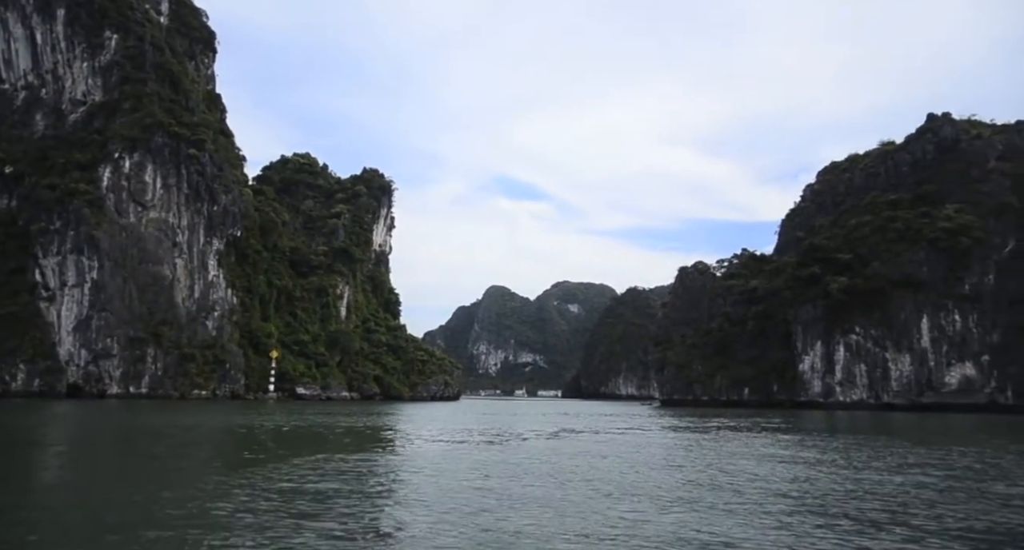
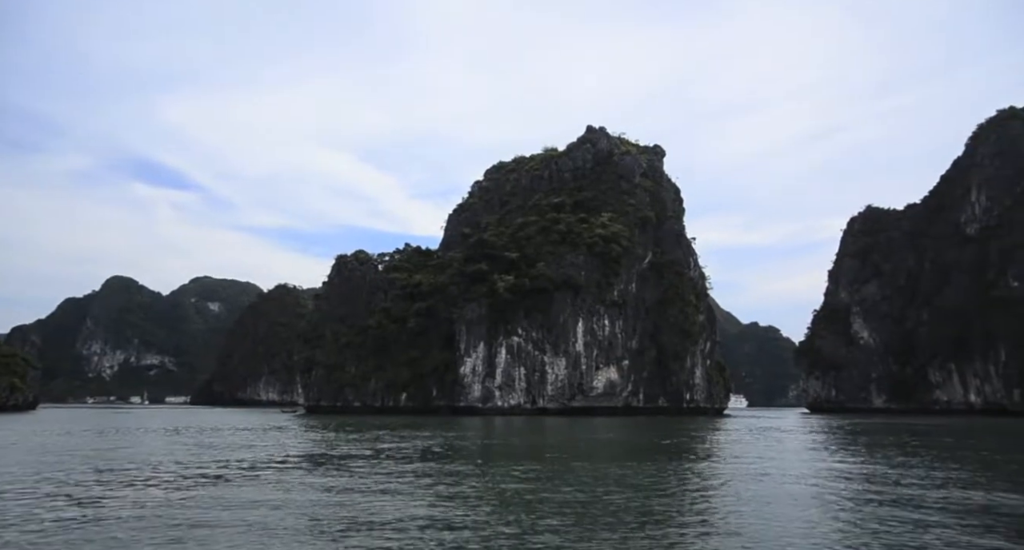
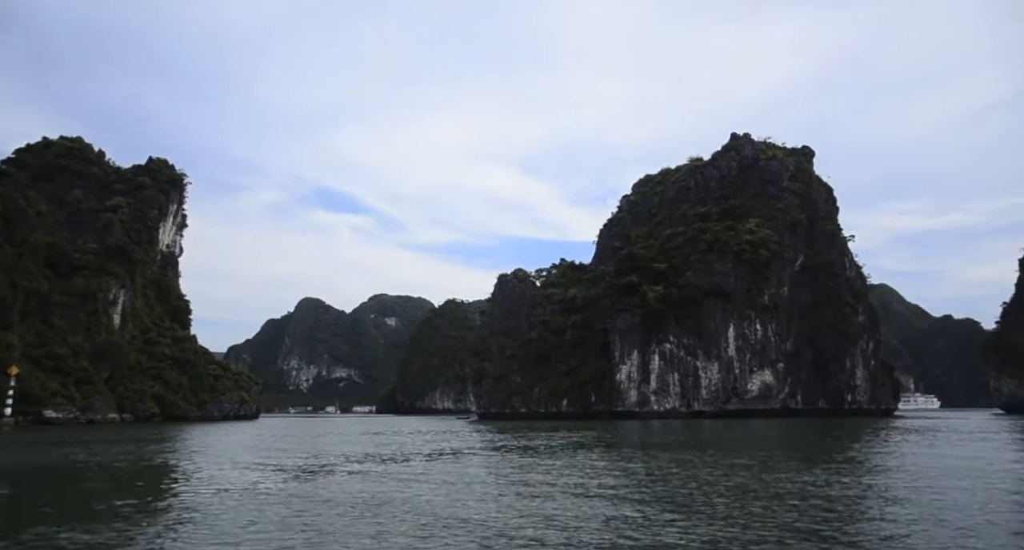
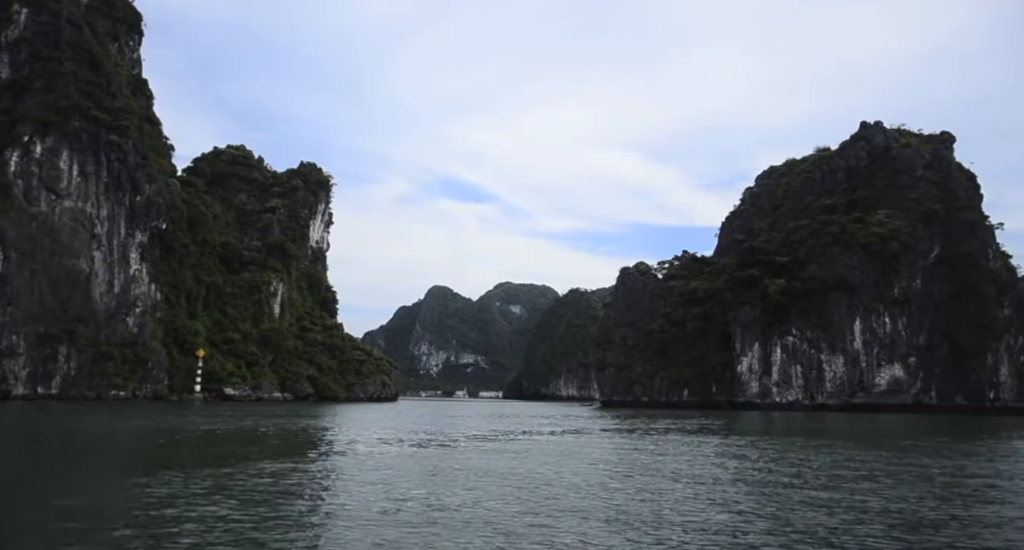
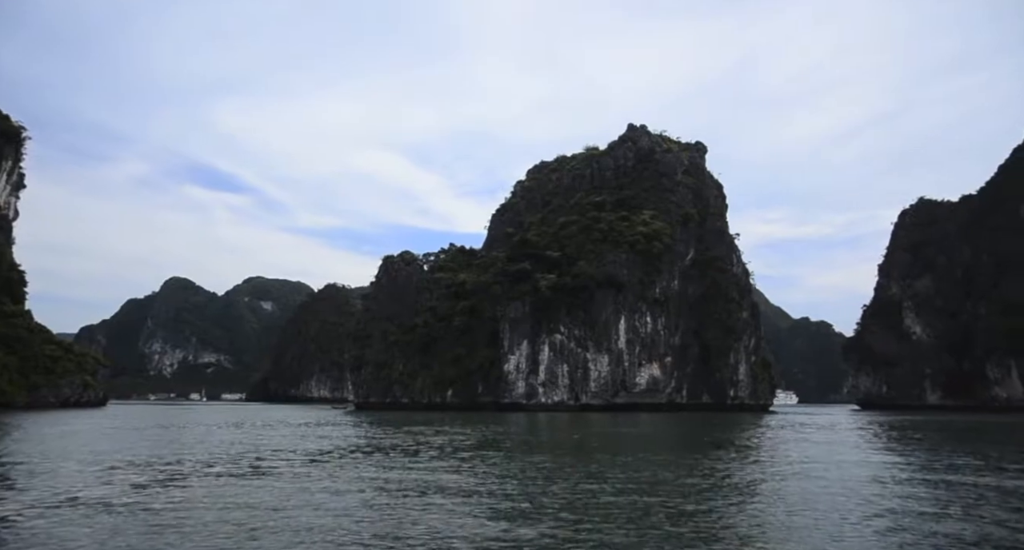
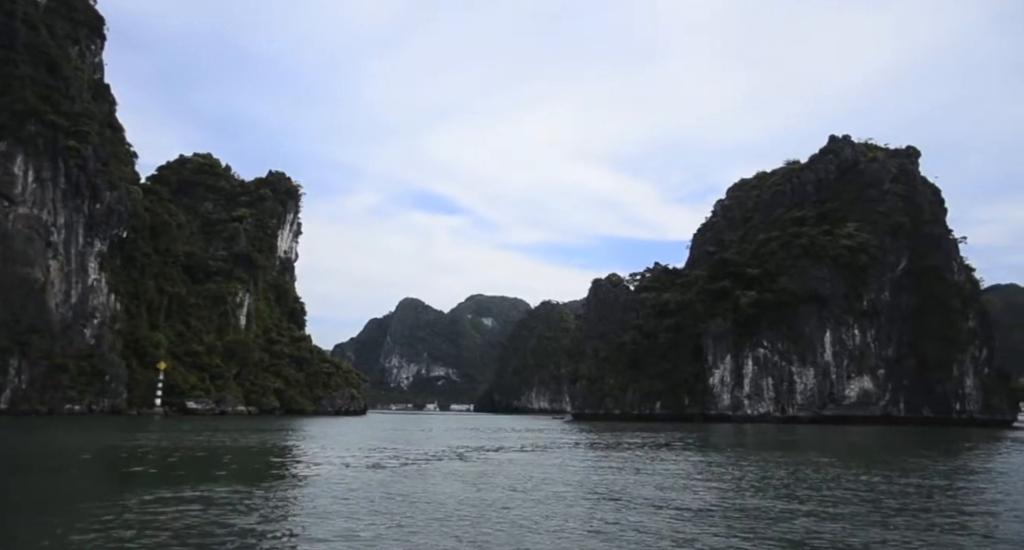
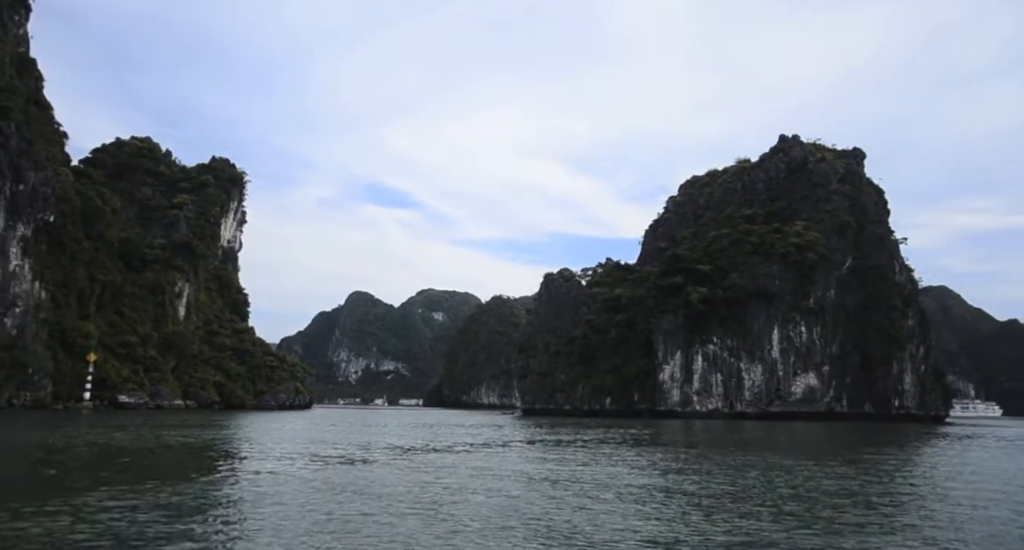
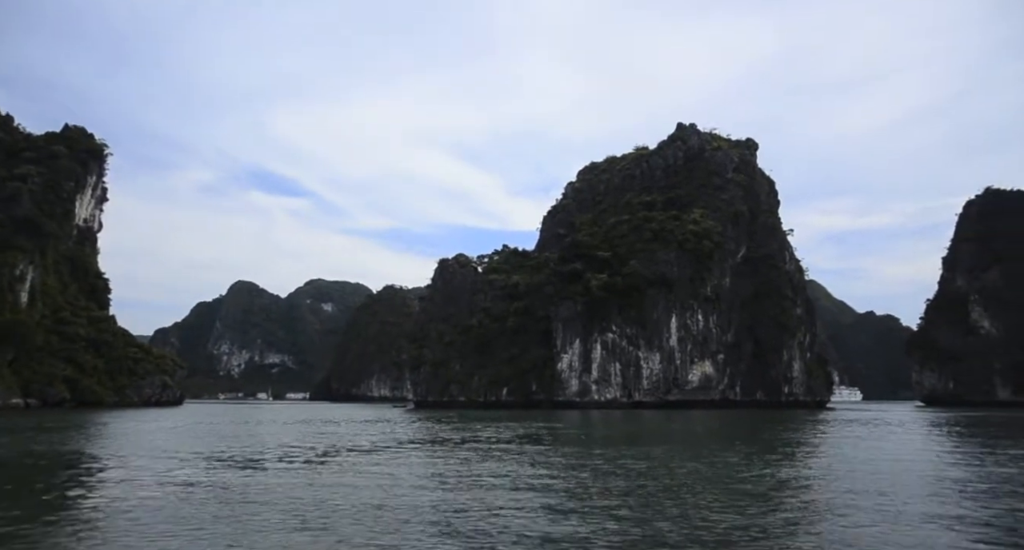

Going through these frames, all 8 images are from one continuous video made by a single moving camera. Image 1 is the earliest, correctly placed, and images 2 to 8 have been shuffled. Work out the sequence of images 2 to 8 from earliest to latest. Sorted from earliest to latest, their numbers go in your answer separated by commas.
4, 6, 7, 3, 8, 5, 2
